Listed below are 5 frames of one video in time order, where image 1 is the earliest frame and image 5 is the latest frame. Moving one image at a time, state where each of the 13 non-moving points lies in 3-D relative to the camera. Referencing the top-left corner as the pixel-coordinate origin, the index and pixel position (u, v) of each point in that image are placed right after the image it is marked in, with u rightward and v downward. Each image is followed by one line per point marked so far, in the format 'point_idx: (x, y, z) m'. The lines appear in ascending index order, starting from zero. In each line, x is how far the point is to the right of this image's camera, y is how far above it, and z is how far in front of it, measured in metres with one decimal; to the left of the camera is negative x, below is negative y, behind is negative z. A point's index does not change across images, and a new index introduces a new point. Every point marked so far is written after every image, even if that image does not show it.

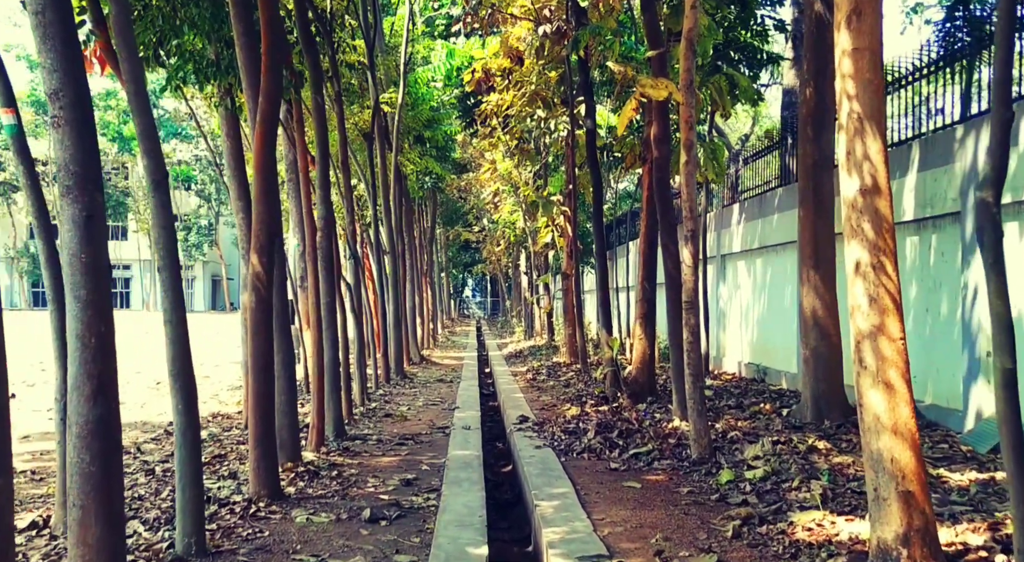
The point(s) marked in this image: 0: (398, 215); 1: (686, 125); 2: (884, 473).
0: (-2.2, +1.2, +17.4) m
1: (+1.3, +1.1, +6.7) m
2: (+1.5, -0.8, +3.7) m
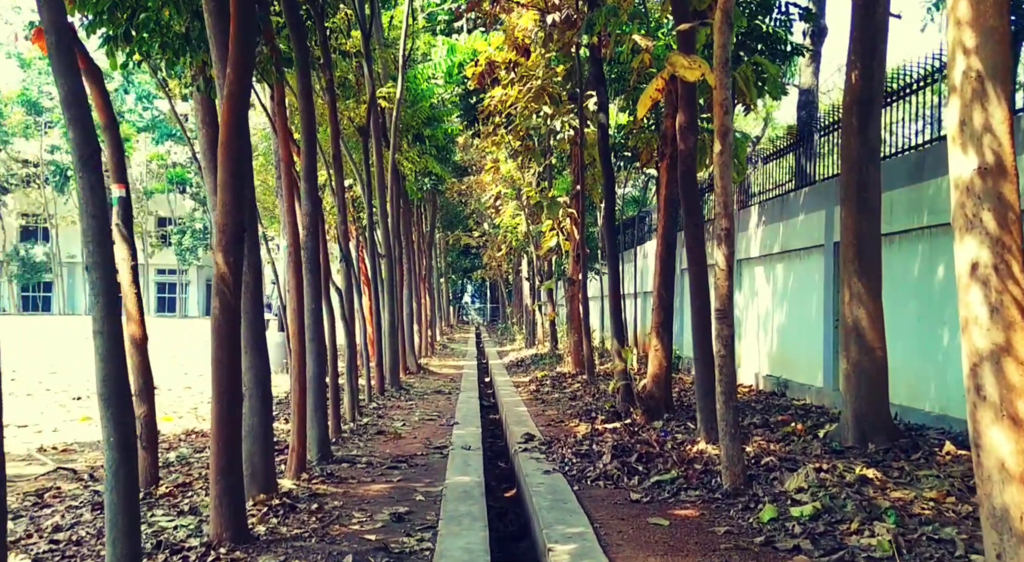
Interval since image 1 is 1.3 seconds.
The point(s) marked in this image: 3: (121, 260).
0: (-2.1, +1.1, +16.6) m
1: (+1.3, +1.1, +5.9) m
2: (+1.6, -0.8, +2.9) m
3: (-2.5, +0.1, +5.8) m
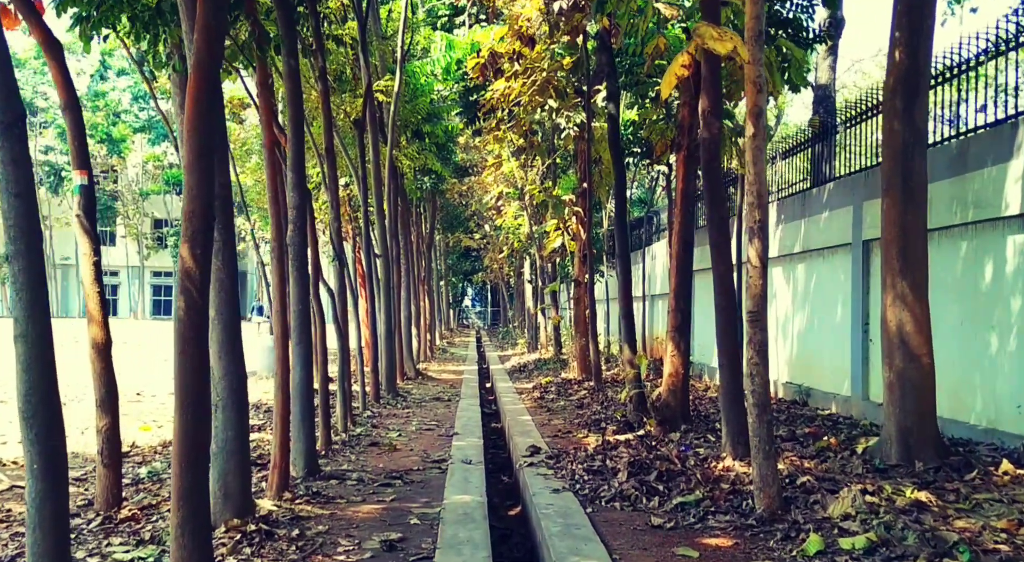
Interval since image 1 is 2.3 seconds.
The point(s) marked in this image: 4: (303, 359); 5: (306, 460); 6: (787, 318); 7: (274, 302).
0: (-2.1, +1.1, +15.9) m
1: (+1.4, +1.1, +5.2) m
2: (+1.6, -0.8, +2.2) m
3: (-2.4, +0.1, +5.2) m
4: (-1.6, -0.6, +6.9) m
5: (-1.5, -1.3, +6.8) m
6: (+3.5, -0.5, +11.7) m
7: (-1.6, -0.1, +6.1) m
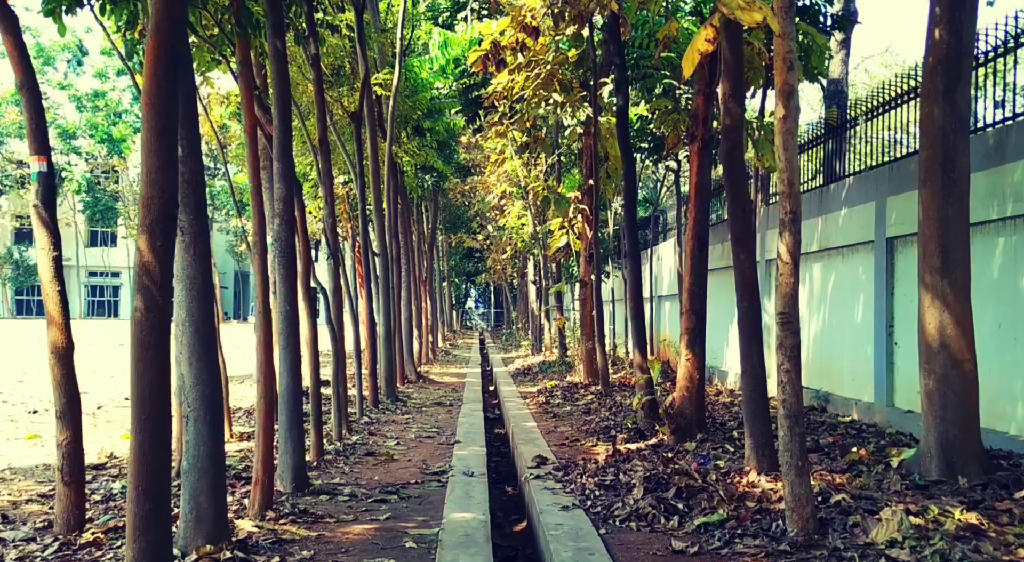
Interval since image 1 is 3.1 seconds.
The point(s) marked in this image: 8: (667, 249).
0: (-2.0, +1.1, +15.4) m
1: (+1.4, +1.1, +4.7) m
2: (+1.6, -0.8, +1.7) m
3: (-2.4, +0.2, +4.7) m
4: (-1.5, -0.6, +6.4) m
5: (-1.5, -1.3, +6.3) m
6: (+3.6, -0.5, +11.2) m
7: (-1.6, -0.1, +5.6) m
8: (+2.9, +0.6, +17.3) m
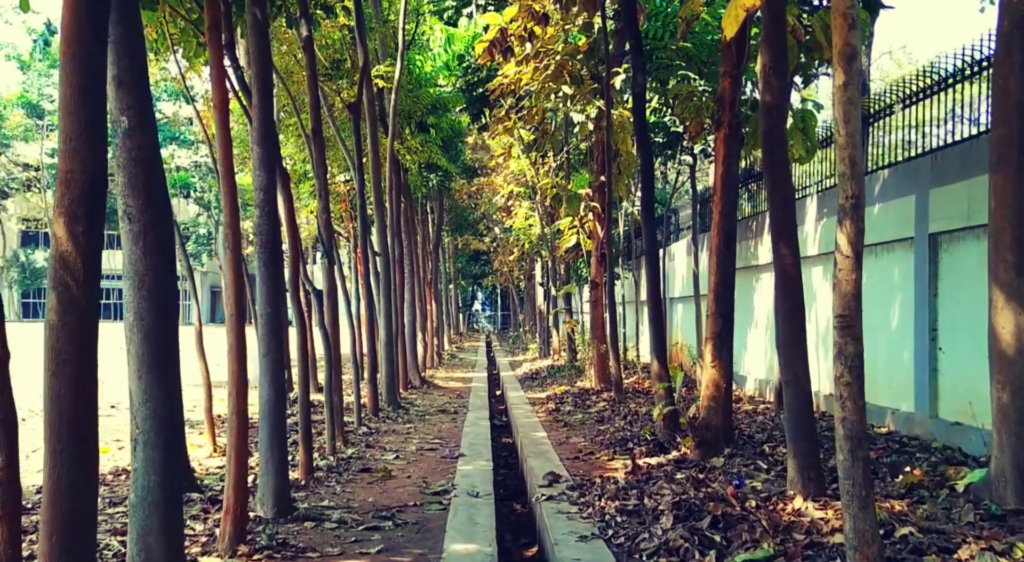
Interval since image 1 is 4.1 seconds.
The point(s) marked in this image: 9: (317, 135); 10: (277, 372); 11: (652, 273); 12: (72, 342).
0: (-1.9, +1.1, +14.7) m
1: (+1.5, +1.1, +4.0) m
2: (+1.7, -0.7, +1.0) m
3: (-2.4, +0.2, +4.0) m
4: (-1.5, -0.6, +5.7) m
5: (-1.4, -1.3, +5.6) m
6: (+3.7, -0.5, +10.4) m
7: (-1.5, -0.1, +4.9) m
8: (+3.1, +0.6, +16.6) m
9: (-1.9, +1.5, +9.1) m
10: (-1.5, -0.6, +5.7) m
11: (+1.4, +0.1, +9.1) m
12: (-1.4, -0.2, +2.9) m
